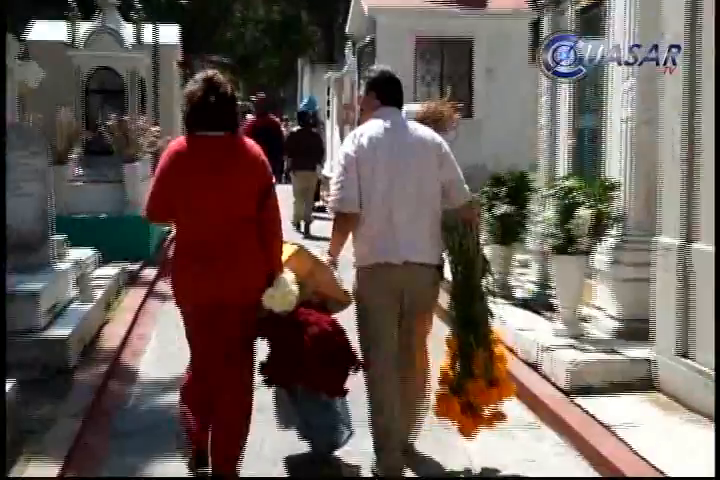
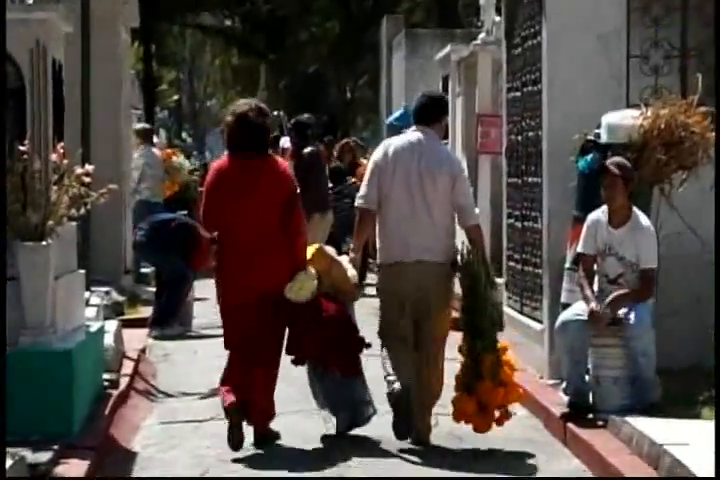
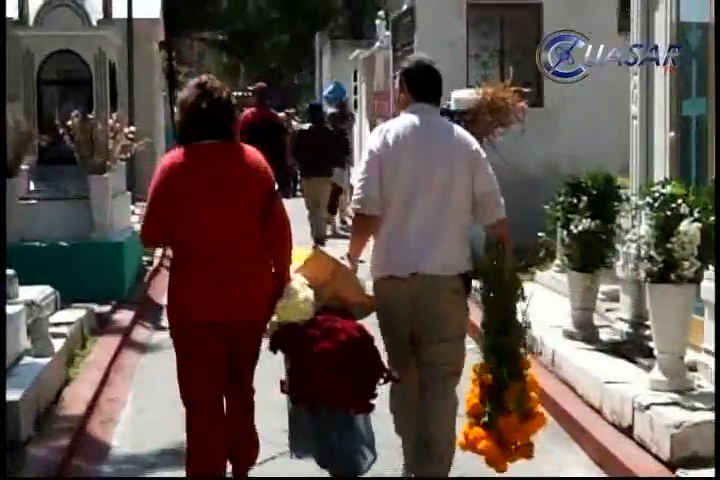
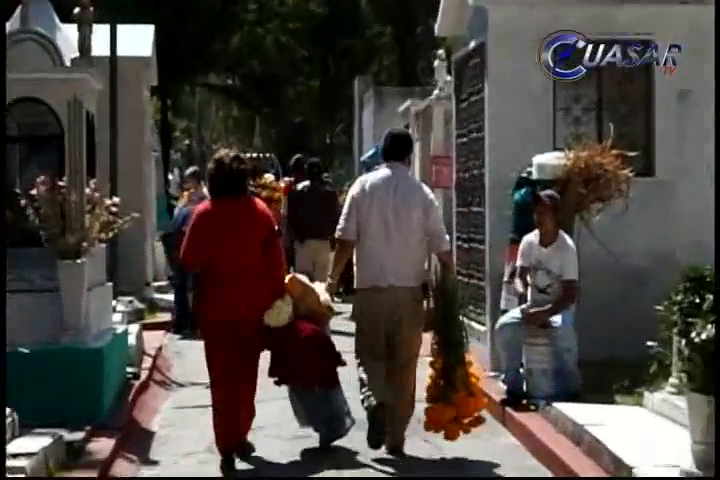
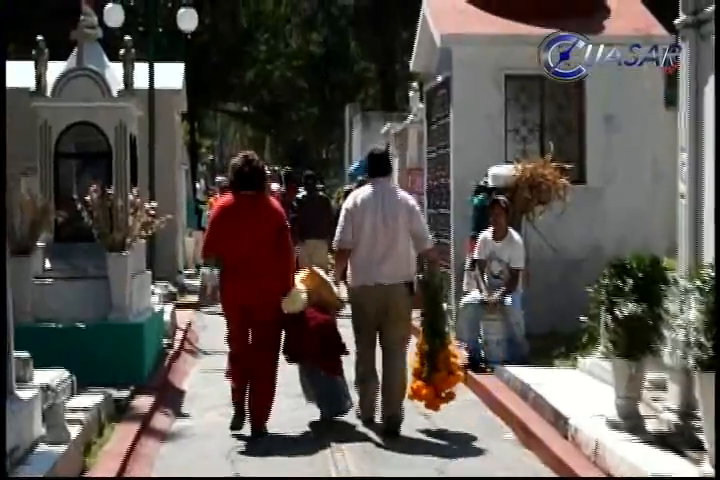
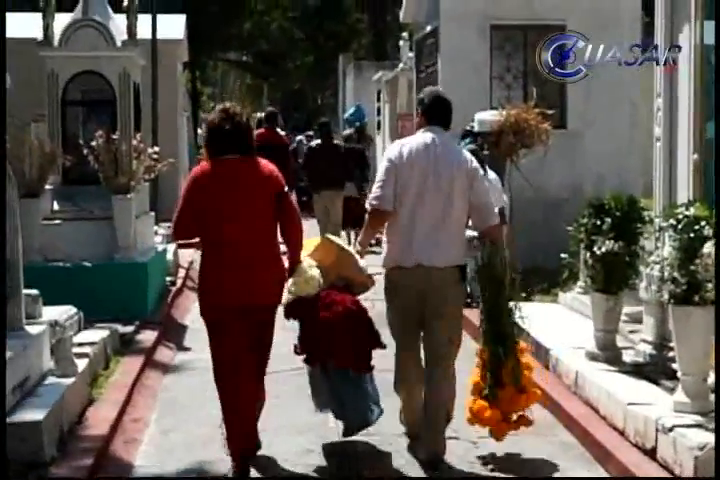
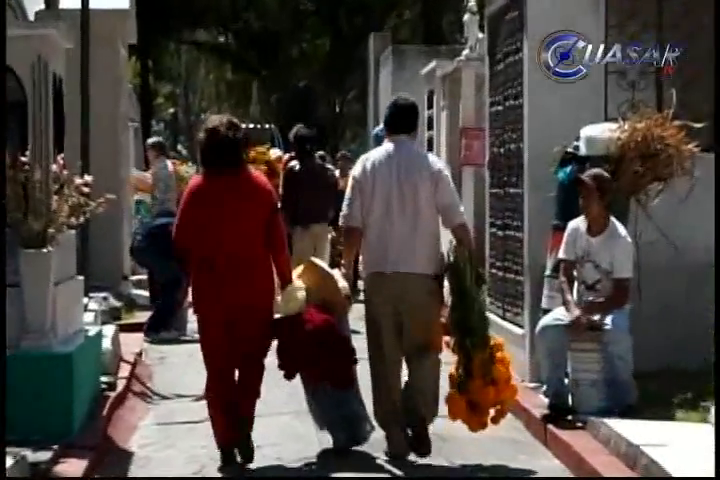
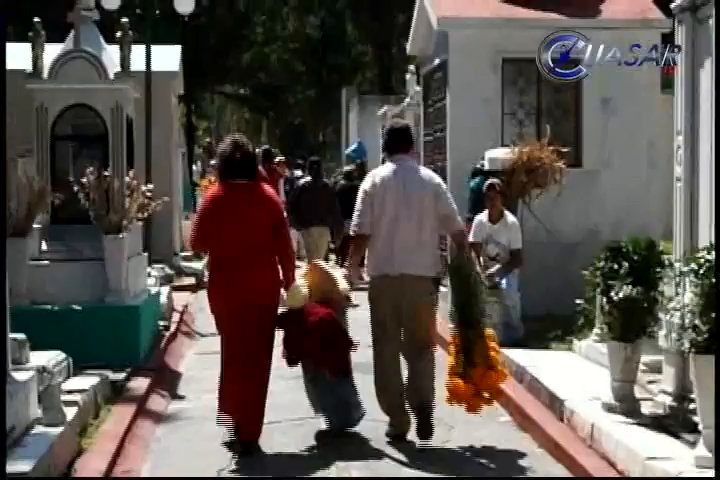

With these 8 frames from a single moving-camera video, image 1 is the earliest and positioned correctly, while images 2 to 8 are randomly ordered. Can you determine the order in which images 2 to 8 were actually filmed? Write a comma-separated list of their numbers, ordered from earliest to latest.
3, 6, 8, 5, 4, 7, 2
